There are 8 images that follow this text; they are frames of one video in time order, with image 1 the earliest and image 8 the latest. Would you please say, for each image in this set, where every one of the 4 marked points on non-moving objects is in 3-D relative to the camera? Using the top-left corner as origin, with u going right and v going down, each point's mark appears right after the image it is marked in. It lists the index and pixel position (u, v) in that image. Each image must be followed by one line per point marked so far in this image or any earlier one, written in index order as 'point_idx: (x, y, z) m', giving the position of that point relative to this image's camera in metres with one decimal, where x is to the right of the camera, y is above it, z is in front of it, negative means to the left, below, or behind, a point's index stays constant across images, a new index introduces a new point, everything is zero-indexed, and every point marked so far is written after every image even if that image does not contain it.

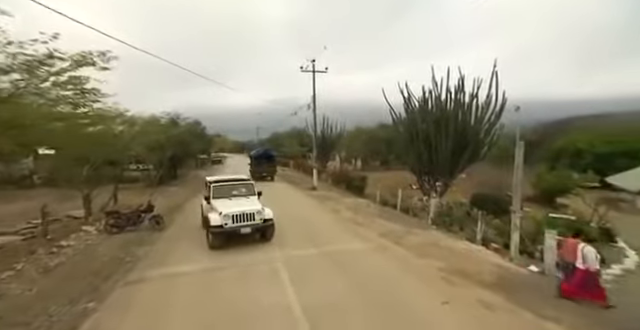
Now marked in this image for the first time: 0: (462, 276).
0: (+3.4, -2.4, +7.5) m
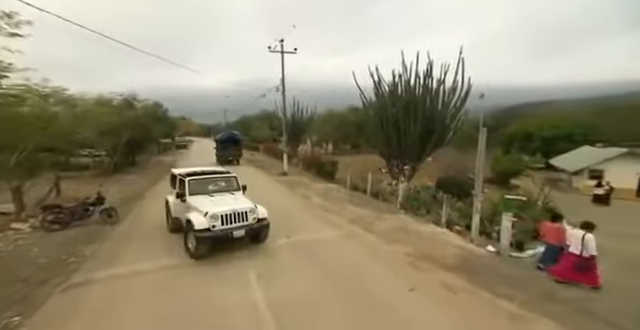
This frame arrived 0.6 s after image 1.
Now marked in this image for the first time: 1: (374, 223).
0: (+2.5, -2.3, +6.9) m
1: (+1.8, -2.1, +9.8) m
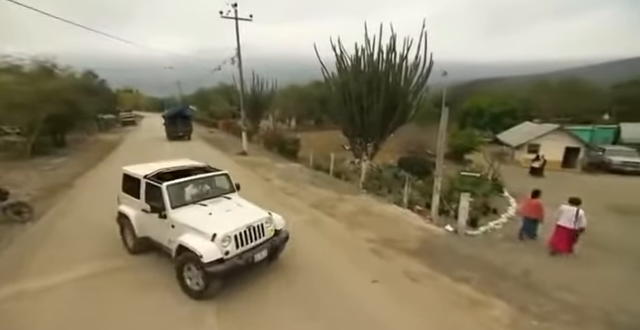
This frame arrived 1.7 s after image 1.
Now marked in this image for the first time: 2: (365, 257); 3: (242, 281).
0: (+1.6, -1.9, +6.8) m
1: (+0.6, -1.4, +9.6) m
2: (+0.9, -1.9, +6.1) m
3: (-1.4, -2.0, +5.2) m
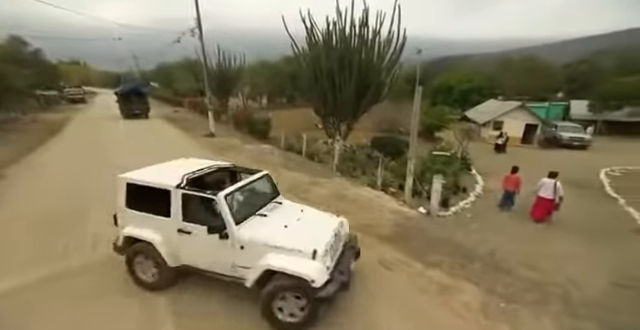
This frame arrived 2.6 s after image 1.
0: (+0.9, -1.5, +6.6) m
1: (-0.4, -0.8, +9.3) m
2: (+0.4, -1.6, +5.9) m
3: (-1.9, -1.8, +4.7) m
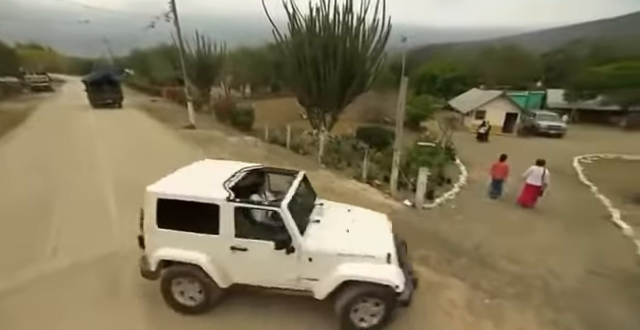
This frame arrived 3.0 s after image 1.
0: (+1.6, -1.5, +6.5) m
1: (+0.8, -1.0, +9.4) m
2: (+0.9, -1.6, +5.9) m
3: (-1.6, -1.9, +5.2) m
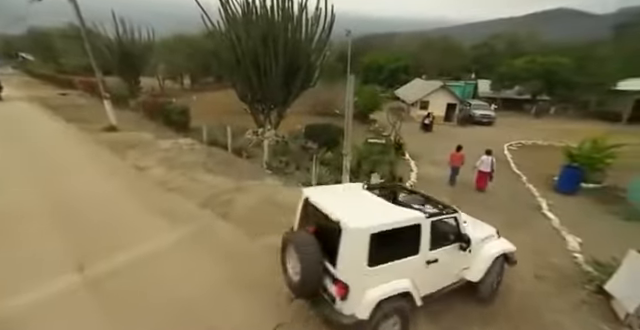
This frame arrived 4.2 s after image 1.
0: (+0.5, -1.3, +6.5) m
1: (-0.7, -0.7, +9.3) m
2: (-0.1, -1.5, +5.8) m
3: (-2.4, -1.9, +4.8) m
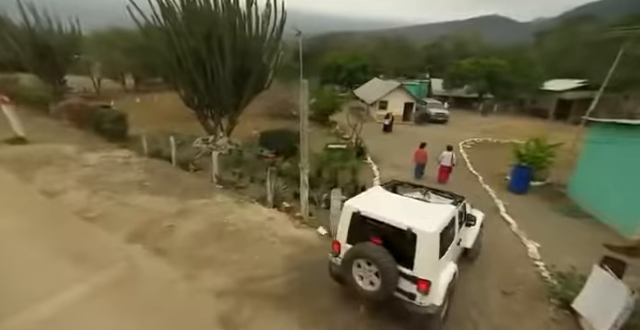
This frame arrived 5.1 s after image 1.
0: (-0.3, -1.3, +6.4) m
1: (-1.9, -0.8, +9.0) m
2: (-0.8, -1.5, +5.7) m
3: (-2.9, -2.0, +4.3) m
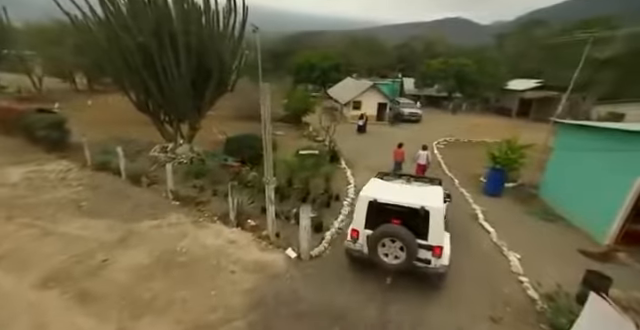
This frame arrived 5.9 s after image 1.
0: (-0.8, -1.4, +6.2) m
1: (-2.6, -0.8, +8.6) m
2: (-1.2, -1.6, +5.4) m
3: (-3.2, -2.1, +3.9) m
